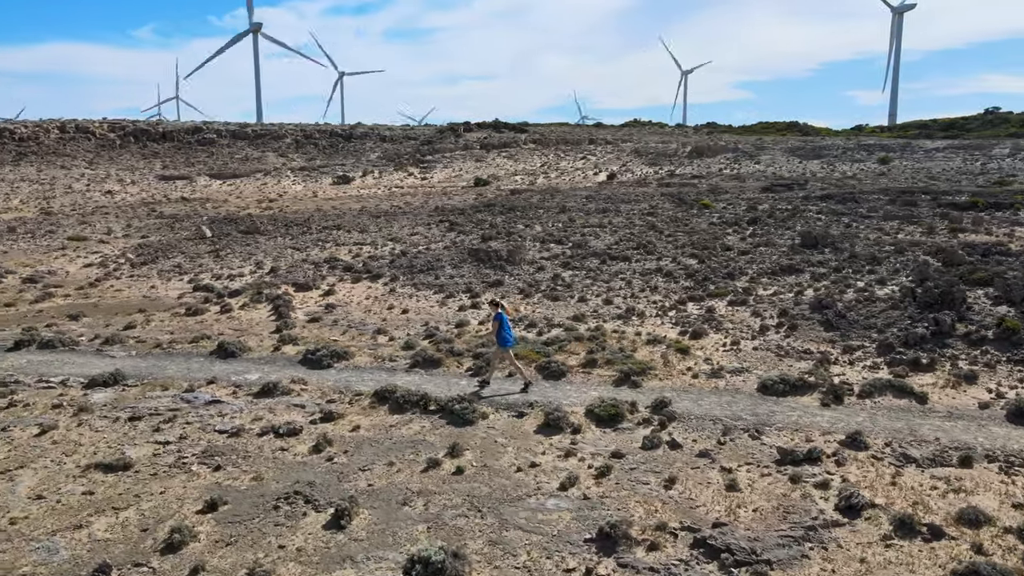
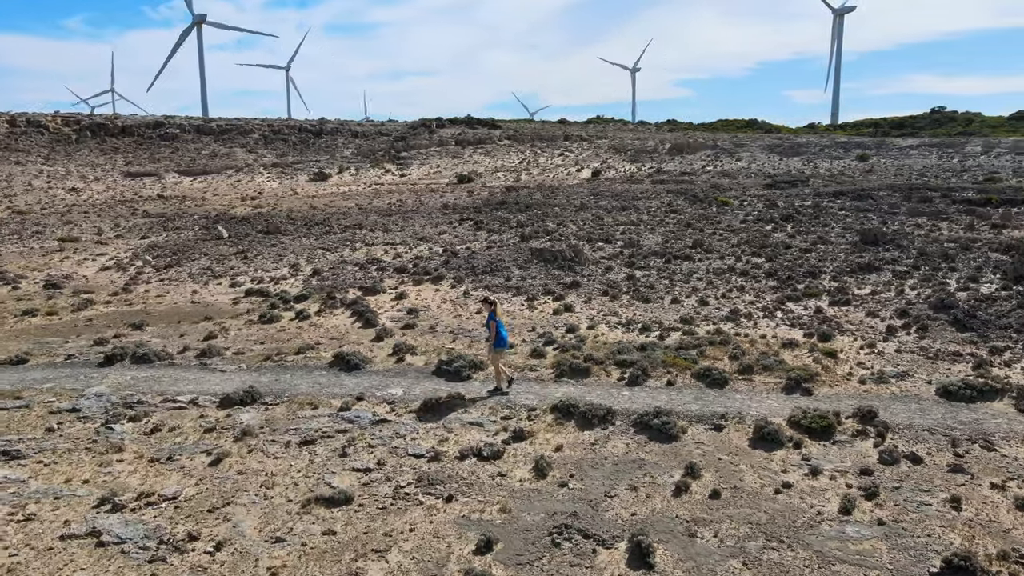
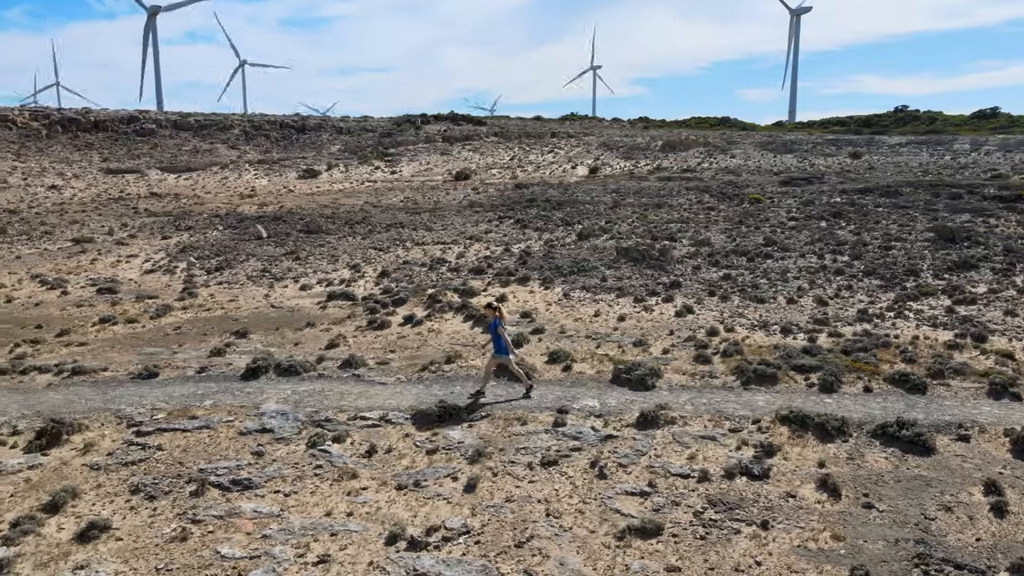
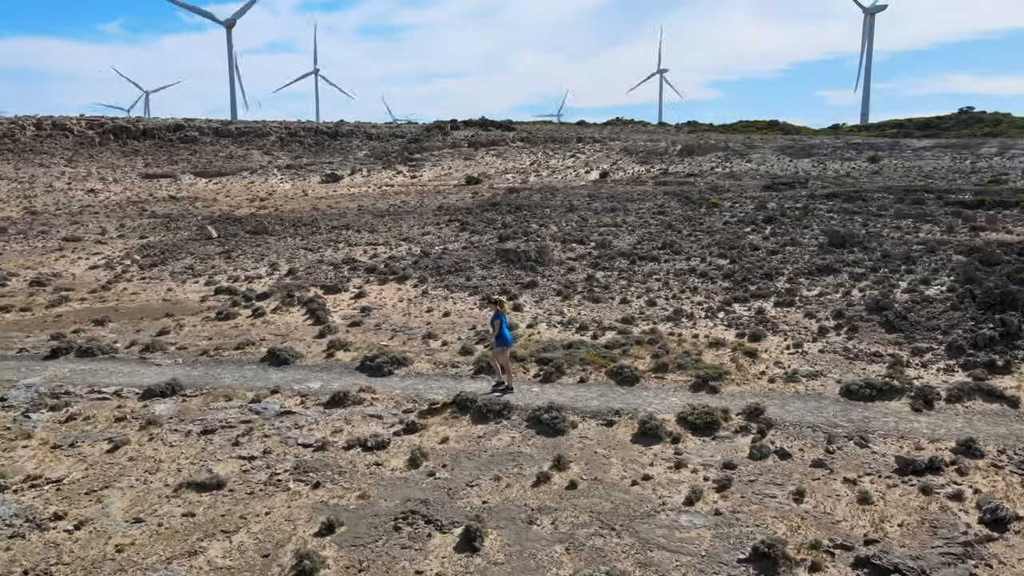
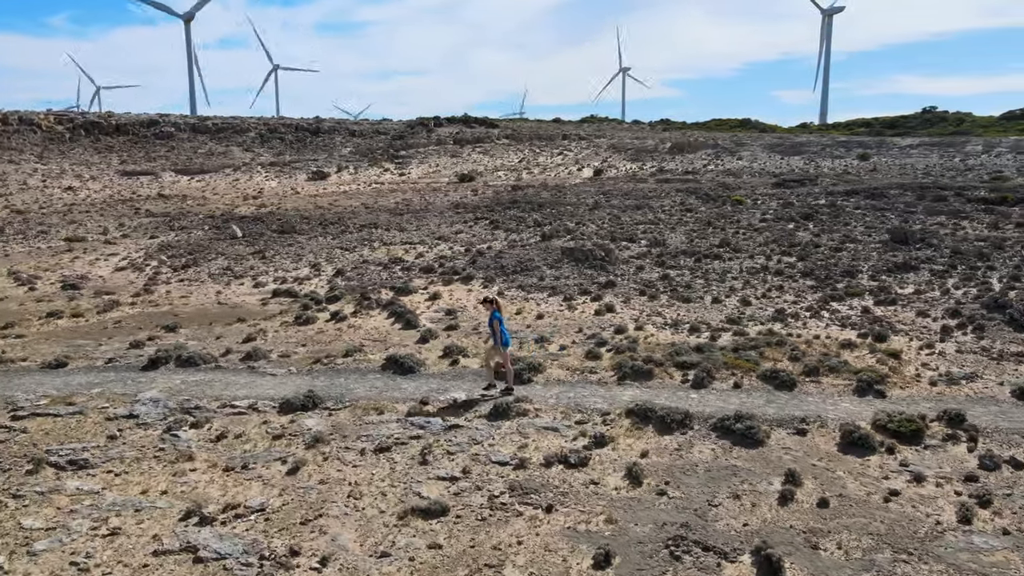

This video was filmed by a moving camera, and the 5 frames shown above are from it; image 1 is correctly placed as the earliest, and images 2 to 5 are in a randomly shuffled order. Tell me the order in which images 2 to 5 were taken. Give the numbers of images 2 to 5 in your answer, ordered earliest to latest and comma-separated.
4, 2, 5, 3
